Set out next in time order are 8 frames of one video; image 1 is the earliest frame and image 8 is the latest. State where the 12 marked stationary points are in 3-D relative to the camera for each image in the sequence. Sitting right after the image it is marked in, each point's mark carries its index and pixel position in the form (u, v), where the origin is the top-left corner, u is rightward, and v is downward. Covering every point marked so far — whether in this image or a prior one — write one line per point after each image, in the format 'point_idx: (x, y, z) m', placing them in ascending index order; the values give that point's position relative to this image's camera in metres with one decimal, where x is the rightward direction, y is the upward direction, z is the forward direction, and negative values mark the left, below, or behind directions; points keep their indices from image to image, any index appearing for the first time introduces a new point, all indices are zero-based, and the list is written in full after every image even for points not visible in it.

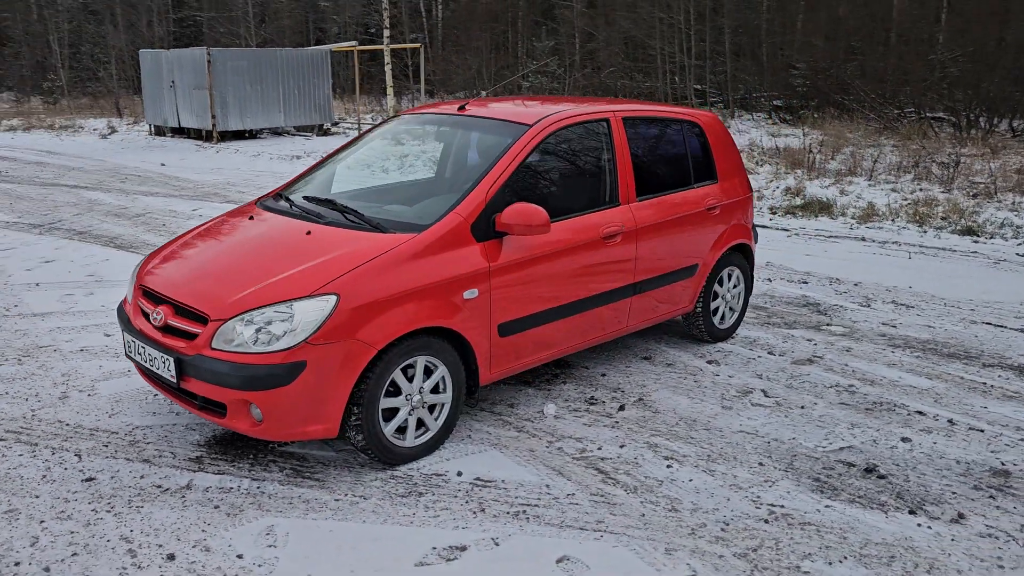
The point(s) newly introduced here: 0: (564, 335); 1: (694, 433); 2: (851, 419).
0: (+0.2, -0.2, +4.3) m
1: (+0.9, -0.7, +4.0) m
2: (+1.7, -0.7, +4.2) m
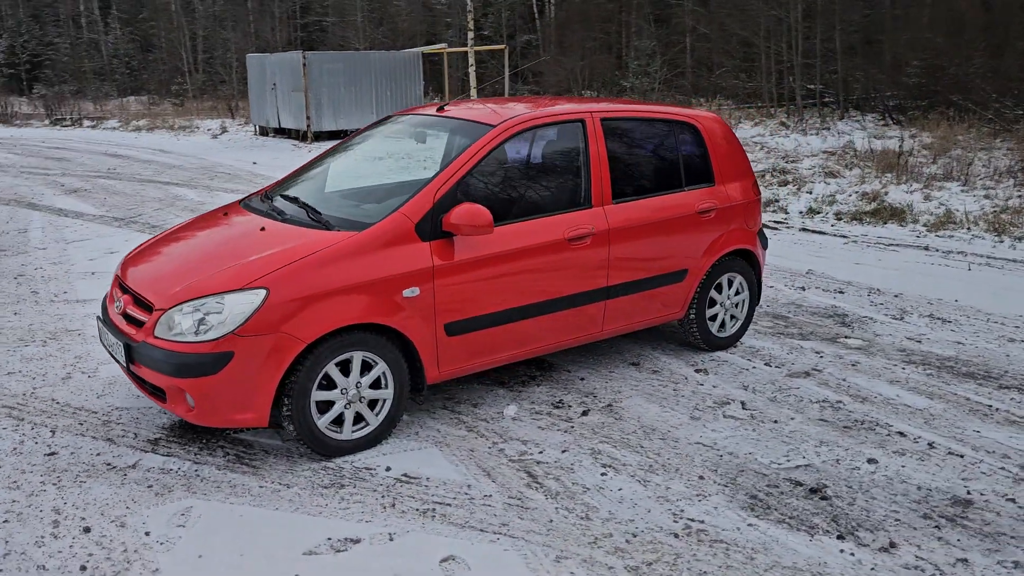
0: (+0.1, -0.2, +4.3) m
1: (+0.6, -0.7, +4.0) m
2: (+1.5, -0.7, +4.0) m
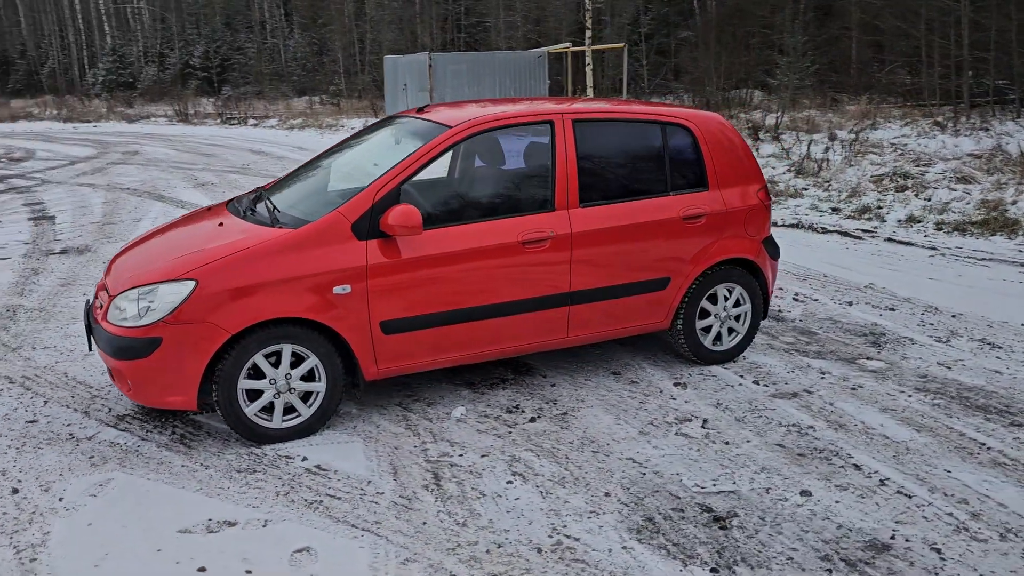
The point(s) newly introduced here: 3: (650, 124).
0: (-0.2, -0.3, +4.3) m
1: (+0.3, -0.8, +3.9) m
2: (+1.1, -0.8, +3.8) m
3: (+0.7, +0.9, +4.7) m
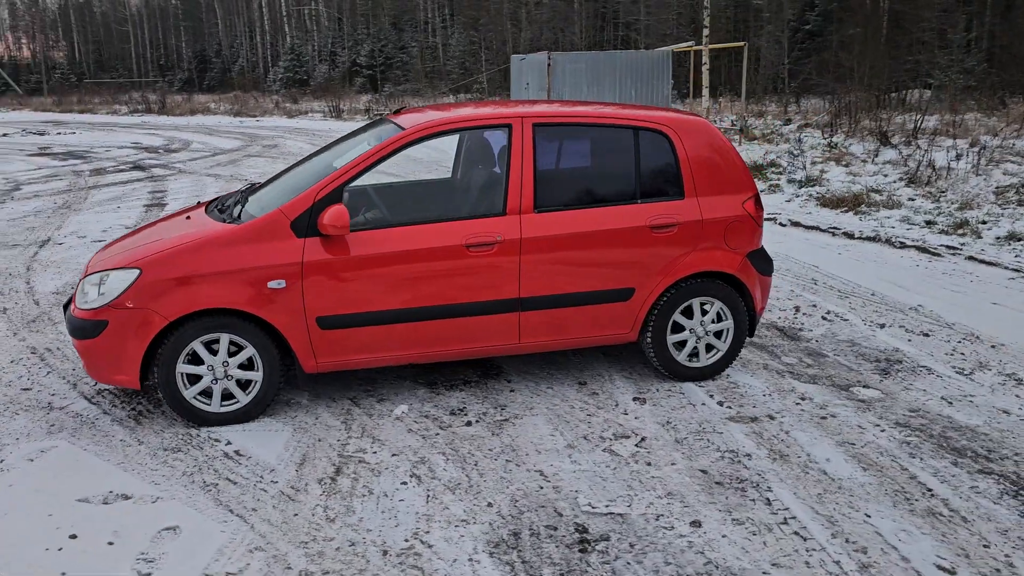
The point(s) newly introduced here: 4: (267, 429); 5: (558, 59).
0: (-0.5, -0.3, +4.3) m
1: (-0.1, -0.8, +3.8) m
2: (+0.7, -0.8, +3.6) m
3: (+0.6, +0.9, +4.5) m
4: (-1.2, -0.7, +4.1) m
5: (+0.9, +4.7, +17.2) m
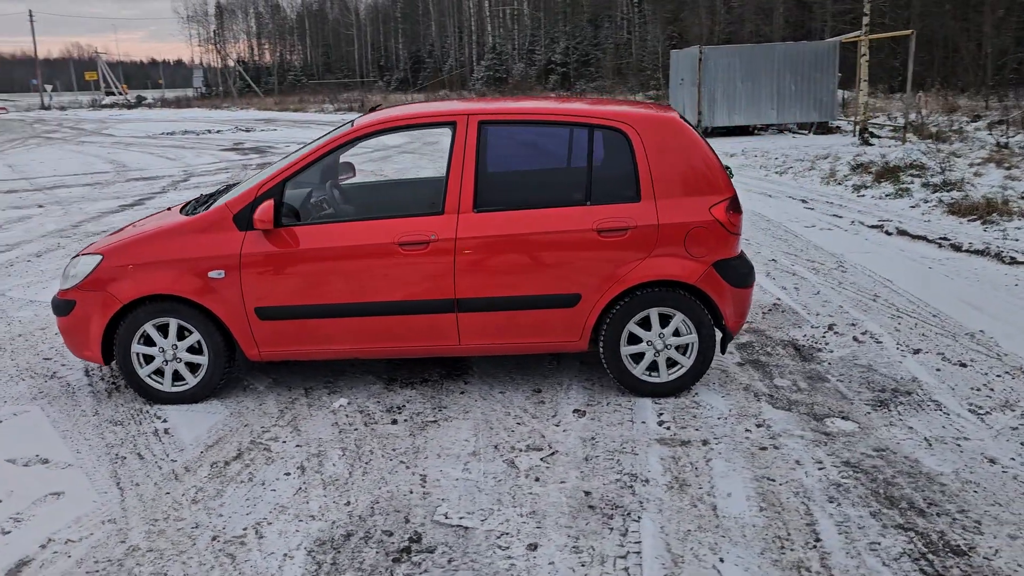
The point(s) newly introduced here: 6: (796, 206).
0: (-0.8, -0.2, +4.4) m
1: (-0.6, -0.8, +3.8) m
2: (+0.1, -0.9, +3.4) m
3: (+0.3, +0.8, +4.3) m
4: (-1.6, -0.6, +4.3) m
5: (+3.9, +4.6, +16.5) m
6: (+3.2, +0.9, +9.7) m
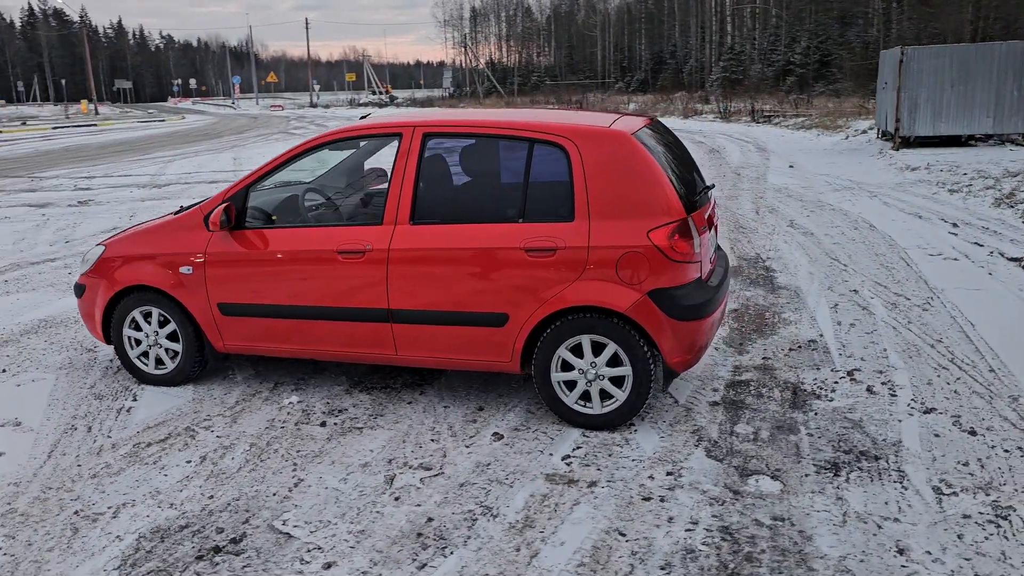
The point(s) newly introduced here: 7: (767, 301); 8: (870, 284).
0: (-1.1, -0.3, +4.6) m
1: (-1.1, -0.8, +4.0) m
2: (-0.5, -0.9, +3.3) m
3: (0.0, +0.7, +4.2) m
4: (-1.9, -0.6, +4.7) m
5: (+7.0, +4.1, +14.9) m
6: (+4.3, +0.6, +8.5) m
7: (+1.9, -0.1, +6.3) m
8: (+2.8, 0.0, +6.6) m
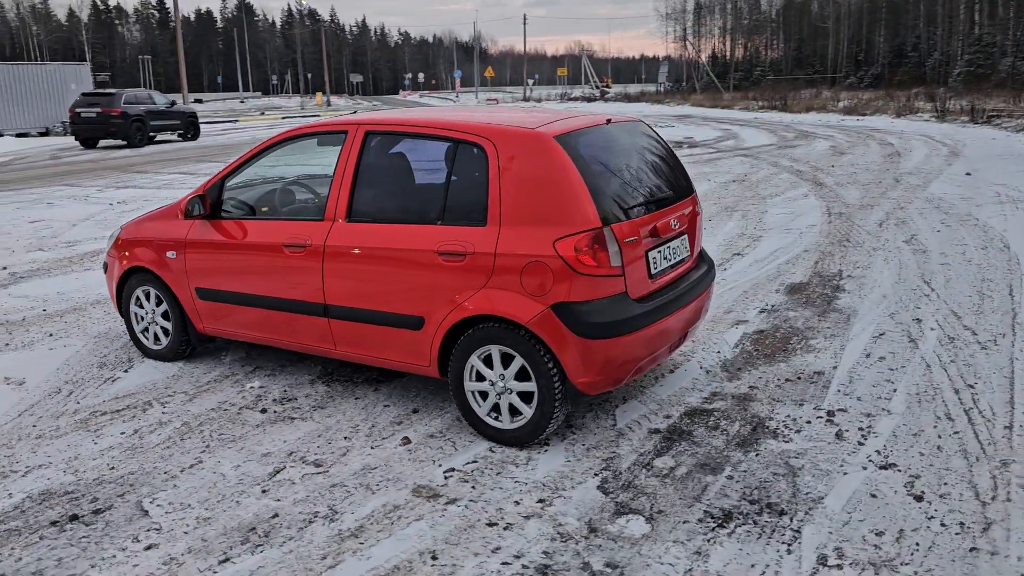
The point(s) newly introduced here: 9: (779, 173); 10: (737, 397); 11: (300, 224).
0: (-1.4, -0.2, +4.7) m
1: (-1.6, -0.7, +4.2) m
2: (-1.2, -0.9, +3.4) m
3: (-0.3, +0.7, +4.1) m
4: (-2.1, -0.5, +5.1) m
5: (+9.3, +3.6, +12.7) m
6: (+4.9, +0.3, +7.2) m
7: (+2.0, -0.2, +5.7) m
8: (+2.9, -0.2, +5.8) m
9: (+4.4, +1.9, +14.1) m
10: (+1.2, -0.6, +4.5) m
11: (-1.1, +0.3, +4.5) m
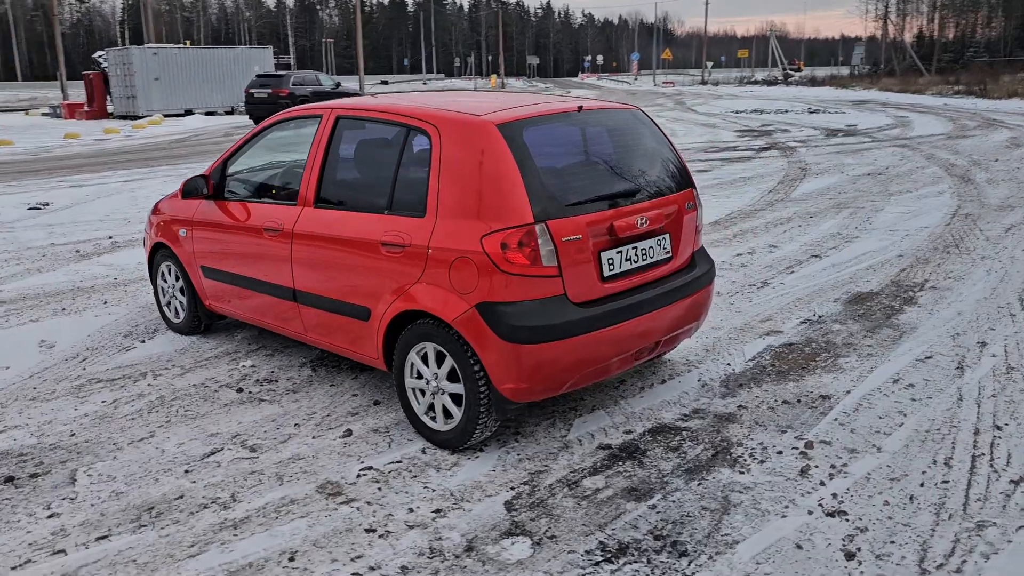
0: (-1.5, -0.1, +4.8) m
1: (-1.8, -0.6, +4.3) m
2: (-1.6, -0.9, +3.5) m
3: (-0.5, +0.7, +3.9) m
4: (-2.1, -0.3, +5.3) m
5: (+10.8, +3.2, +10.3) m
6: (+5.2, +0.1, +5.9) m
7: (+2.0, -0.3, +5.1) m
8: (+3.0, -0.3, +4.9) m
9: (+6.2, +1.9, +12.8) m
10: (+1.0, -0.6, +4.1) m
11: (-1.2, +0.4, +4.5) m
